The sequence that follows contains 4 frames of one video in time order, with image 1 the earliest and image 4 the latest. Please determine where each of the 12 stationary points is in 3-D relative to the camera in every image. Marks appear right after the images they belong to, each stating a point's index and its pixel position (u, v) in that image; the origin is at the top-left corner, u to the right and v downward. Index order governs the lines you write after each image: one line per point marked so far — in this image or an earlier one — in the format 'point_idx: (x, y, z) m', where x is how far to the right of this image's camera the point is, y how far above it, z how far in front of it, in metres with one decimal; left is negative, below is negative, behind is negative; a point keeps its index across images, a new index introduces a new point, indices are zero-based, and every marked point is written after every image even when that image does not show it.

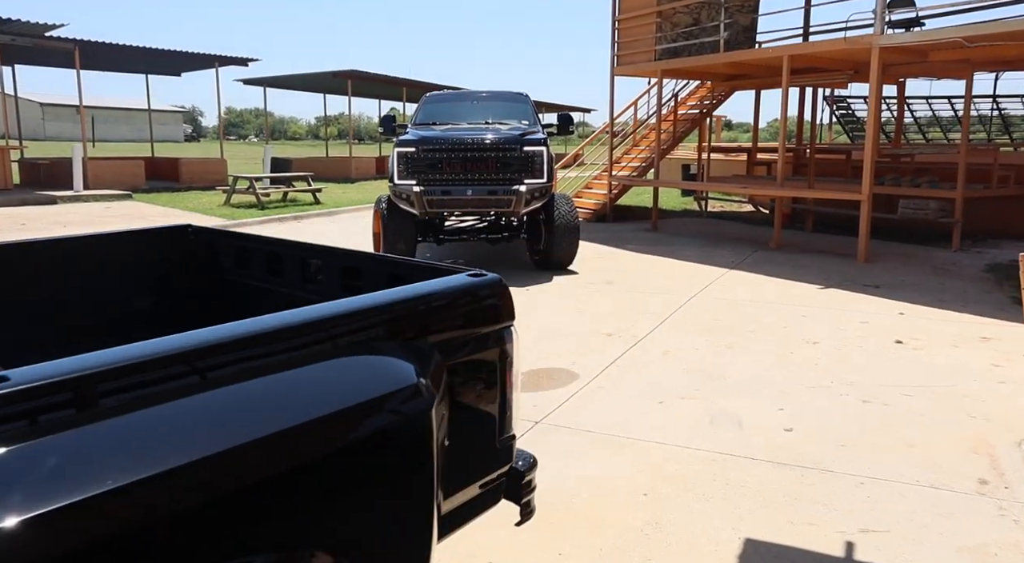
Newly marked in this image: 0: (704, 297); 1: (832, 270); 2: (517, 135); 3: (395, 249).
0: (+1.8, -0.1, +6.8) m
1: (+3.9, +0.1, +8.6) m
2: (+0.1, +1.6, +7.7) m
3: (-1.3, +0.4, +7.9) m
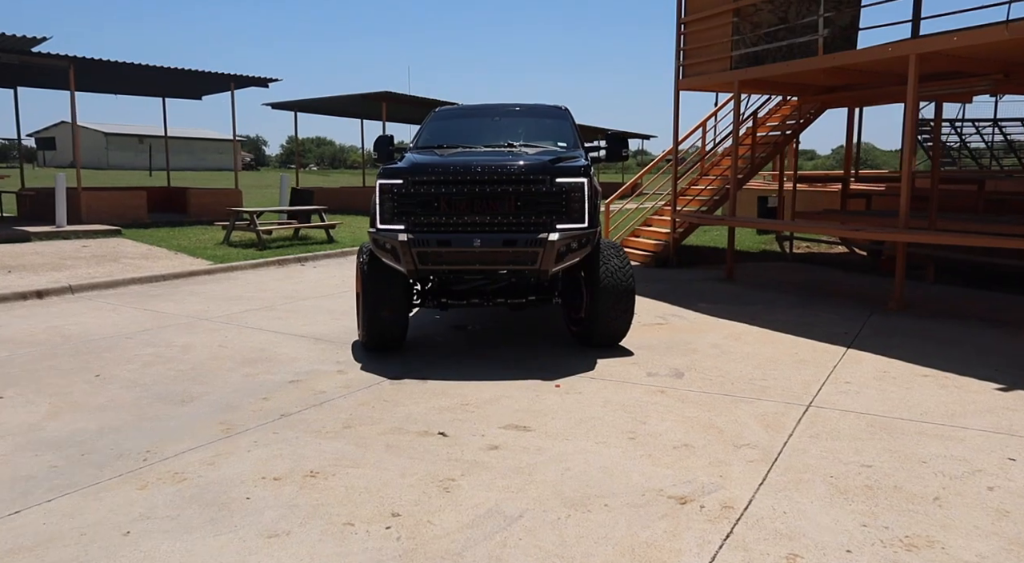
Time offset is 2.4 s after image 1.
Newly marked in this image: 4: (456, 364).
0: (+1.9, -0.8, +4.4) m
1: (+4.1, -0.6, +6.0) m
2: (+0.3, +0.9, +5.5) m
3: (-1.1, -0.3, +5.7) m
4: (-0.4, -0.7, +5.6) m
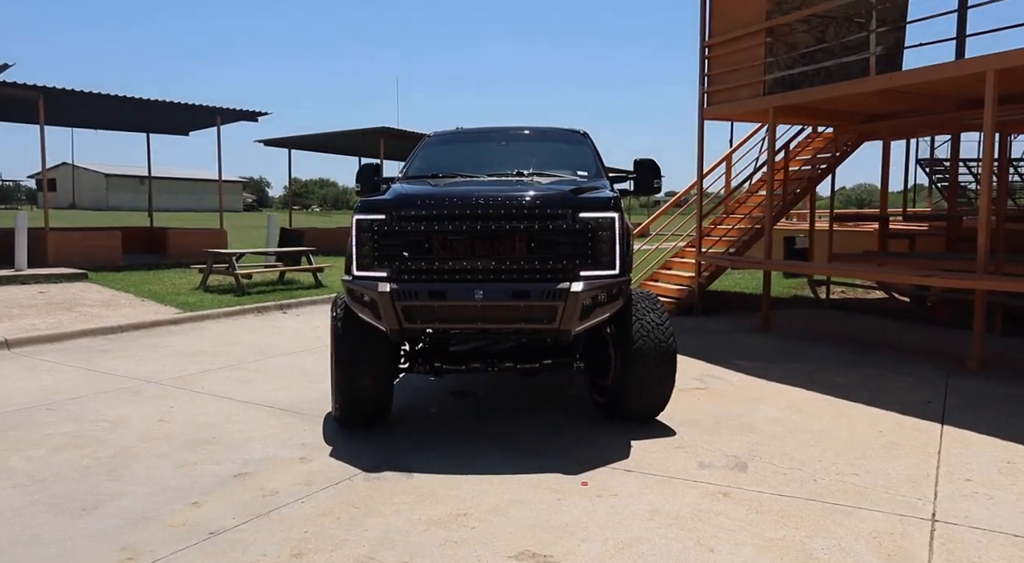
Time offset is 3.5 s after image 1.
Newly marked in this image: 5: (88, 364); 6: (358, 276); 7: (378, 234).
0: (+2.0, -1.1, +3.2) m
1: (+4.2, -1.0, +4.8) m
2: (+0.3, +0.5, +4.4) m
3: (-1.0, -0.7, +4.6) m
4: (-0.4, -1.0, +4.4) m
5: (-4.0, -0.8, +6.7) m
6: (-0.9, 0.0, +4.3) m
7: (-0.8, +0.3, +4.3) m
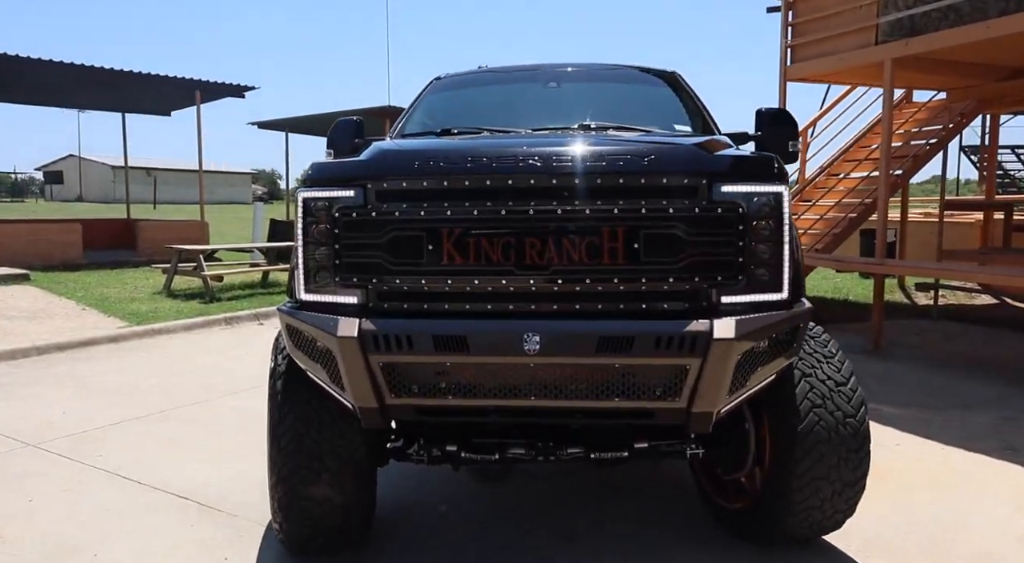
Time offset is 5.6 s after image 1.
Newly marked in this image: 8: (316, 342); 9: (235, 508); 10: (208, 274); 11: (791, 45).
0: (+2.2, -1.2, +1.2) m
1: (+4.4, -1.1, +2.8) m
2: (+0.6, +0.4, +2.4) m
3: (-0.8, -0.8, +2.6) m
4: (-0.1, -1.1, +2.4) m
5: (-3.7, -0.9, +4.8) m
6: (-0.7, -0.1, +2.4) m
7: (-0.6, +0.2, +2.3) m
8: (-0.6, -0.2, +2.3) m
9: (-1.3, -1.0, +3.3) m
10: (-3.7, +0.1, +8.7) m
11: (+3.0, +2.5, +7.5) m
